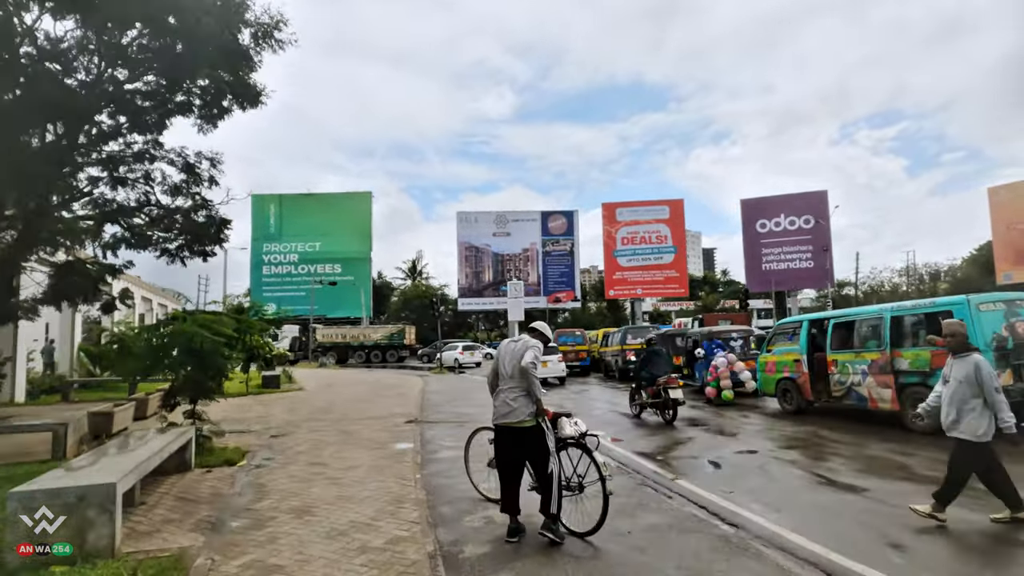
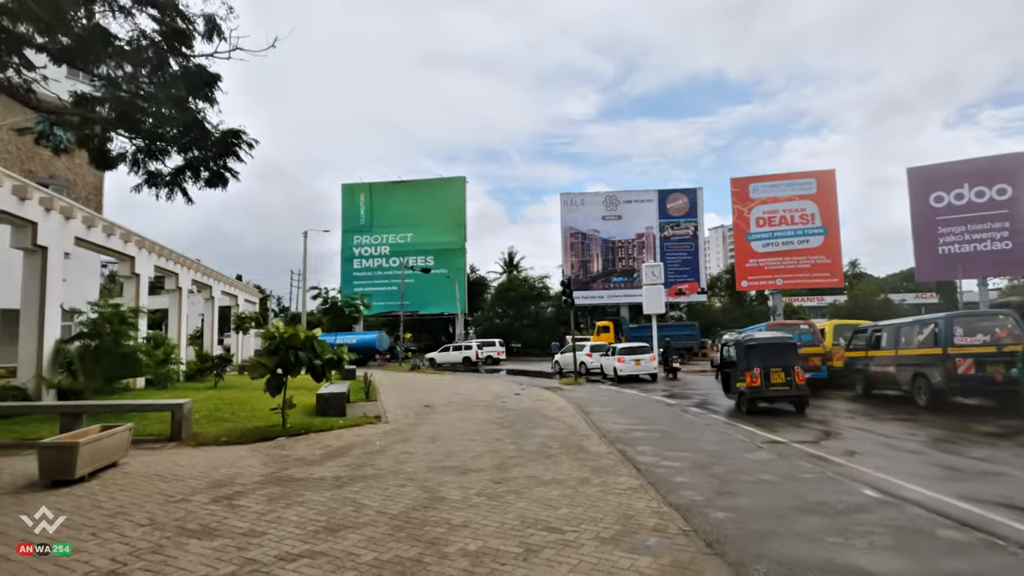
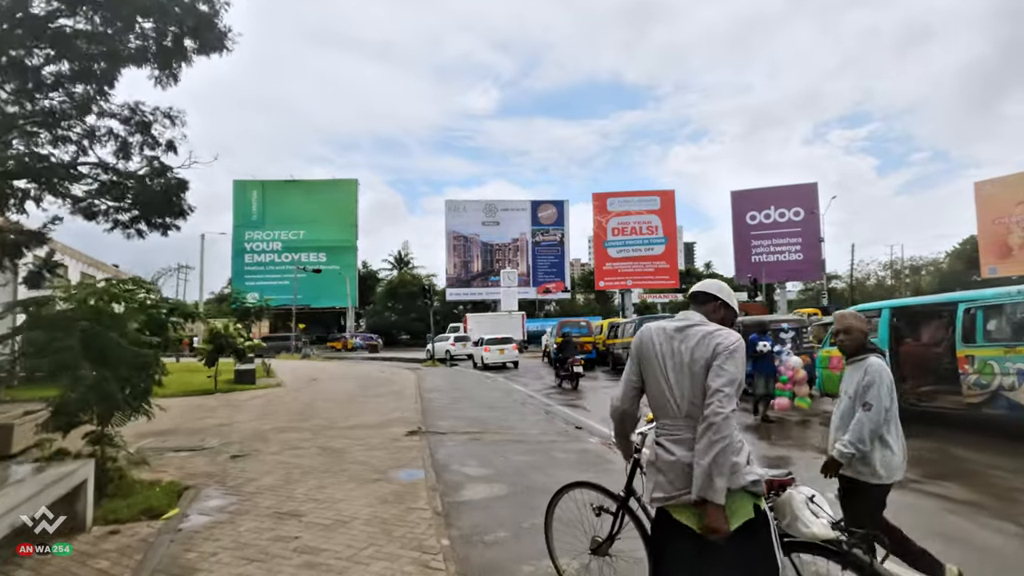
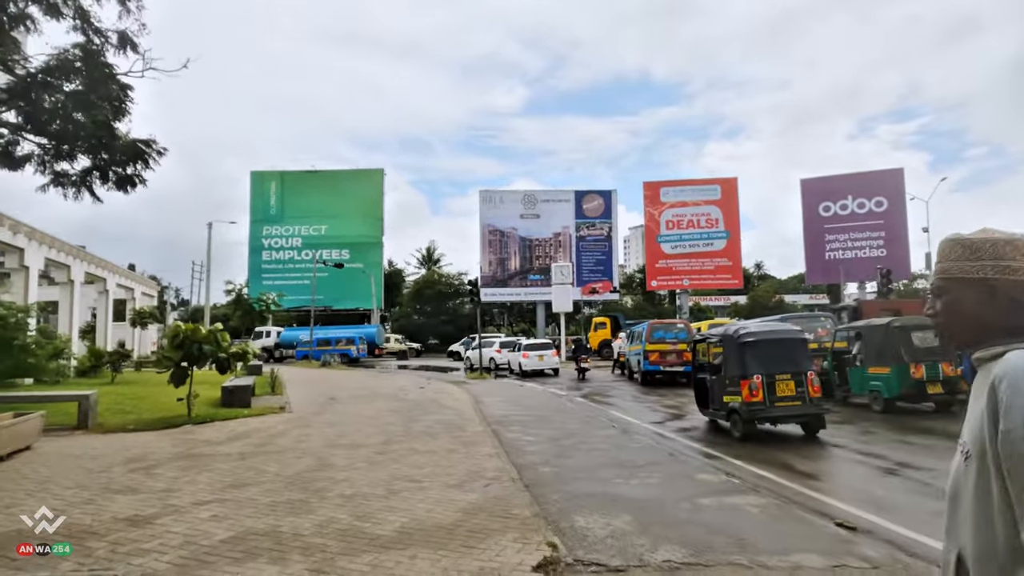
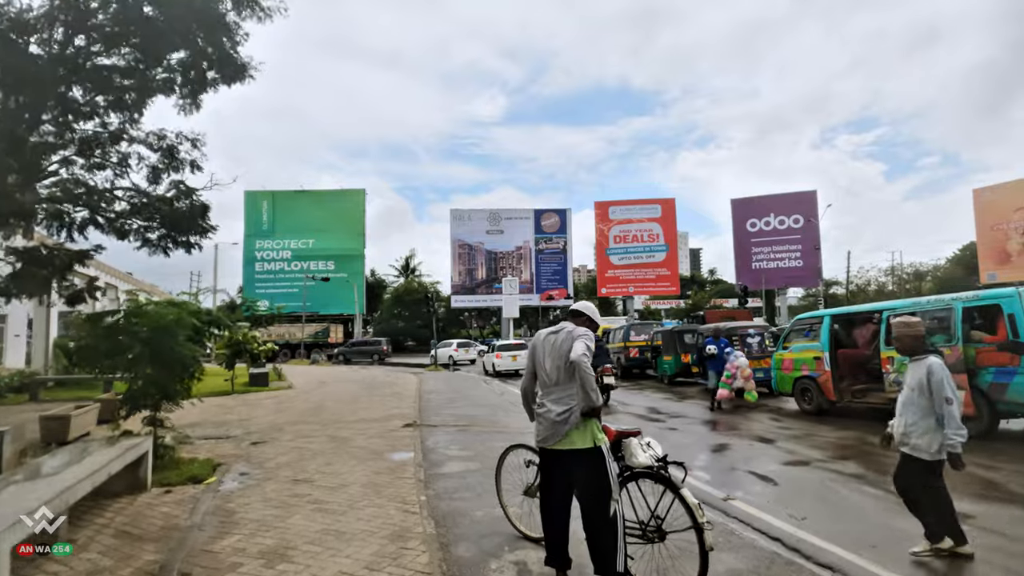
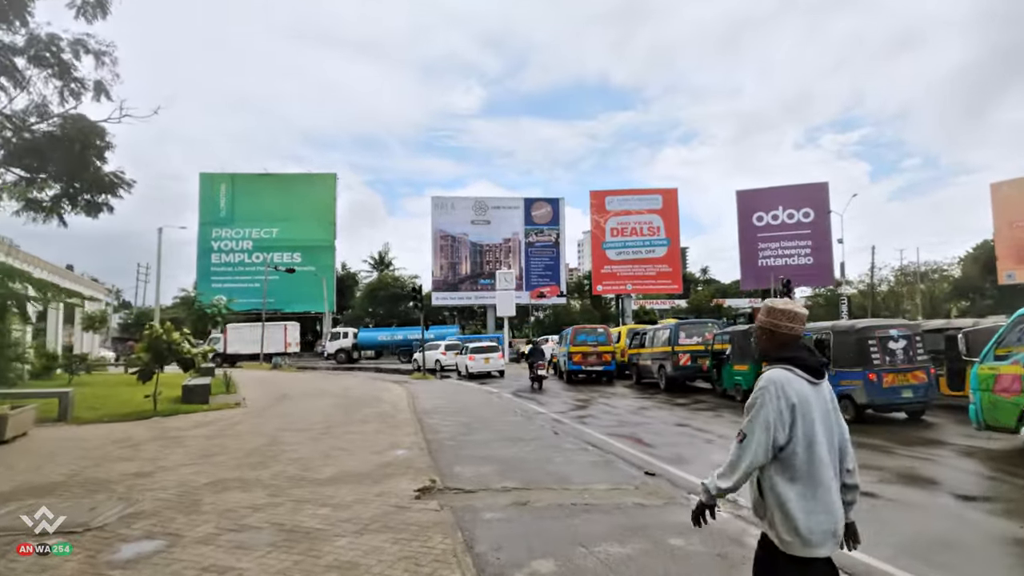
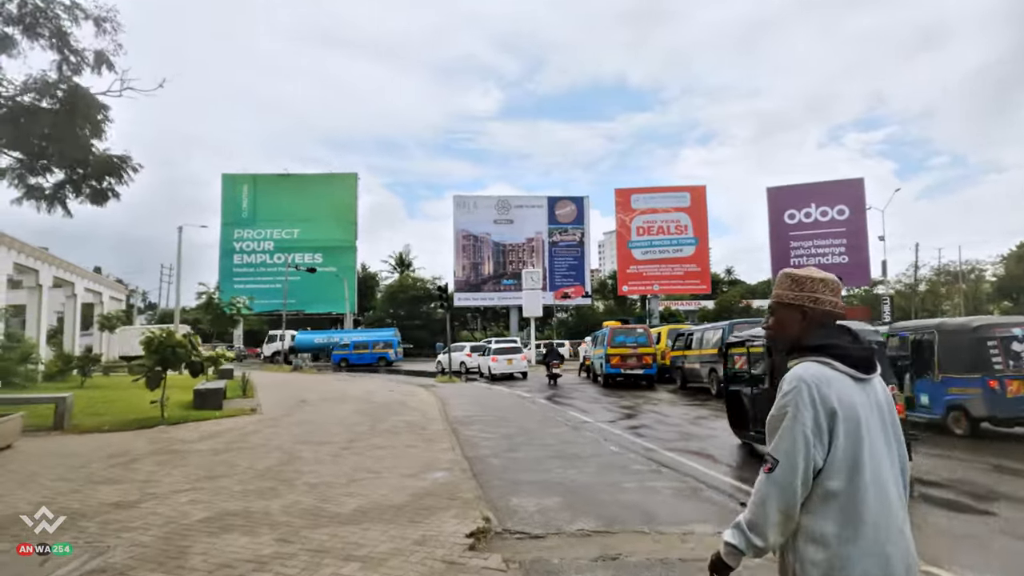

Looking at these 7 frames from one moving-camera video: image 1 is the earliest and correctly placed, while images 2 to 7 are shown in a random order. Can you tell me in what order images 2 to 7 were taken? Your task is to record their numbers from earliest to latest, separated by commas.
5, 3, 6, 7, 4, 2
